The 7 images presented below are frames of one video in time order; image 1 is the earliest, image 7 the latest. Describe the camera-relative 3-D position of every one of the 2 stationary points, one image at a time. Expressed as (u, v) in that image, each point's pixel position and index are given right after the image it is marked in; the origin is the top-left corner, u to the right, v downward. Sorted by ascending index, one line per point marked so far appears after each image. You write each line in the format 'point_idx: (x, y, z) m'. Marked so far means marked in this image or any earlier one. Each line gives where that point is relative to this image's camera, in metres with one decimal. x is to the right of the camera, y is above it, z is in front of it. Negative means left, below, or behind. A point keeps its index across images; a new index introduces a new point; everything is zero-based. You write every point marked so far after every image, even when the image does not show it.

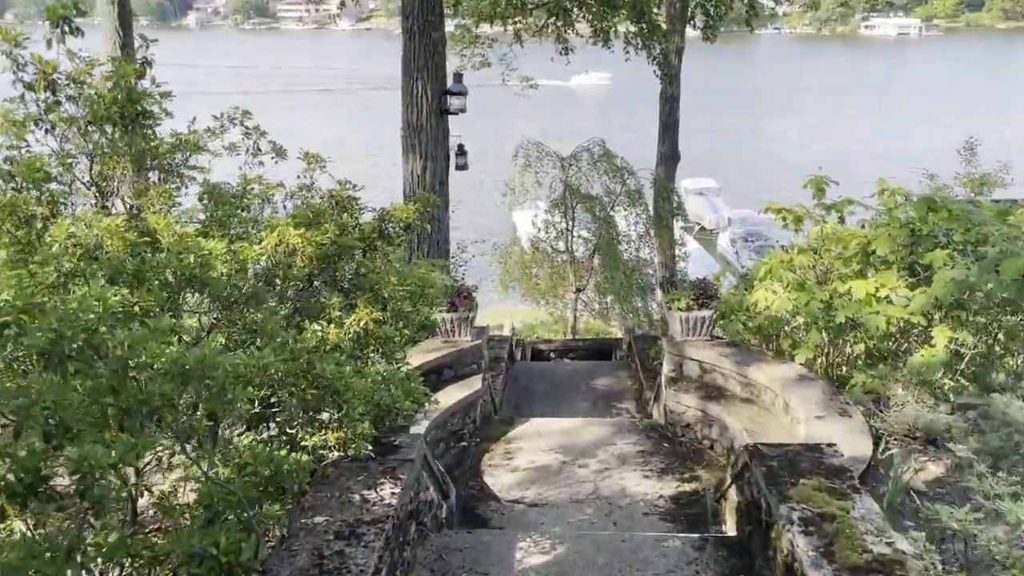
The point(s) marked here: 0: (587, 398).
0: (+0.7, -1.0, +7.8) m
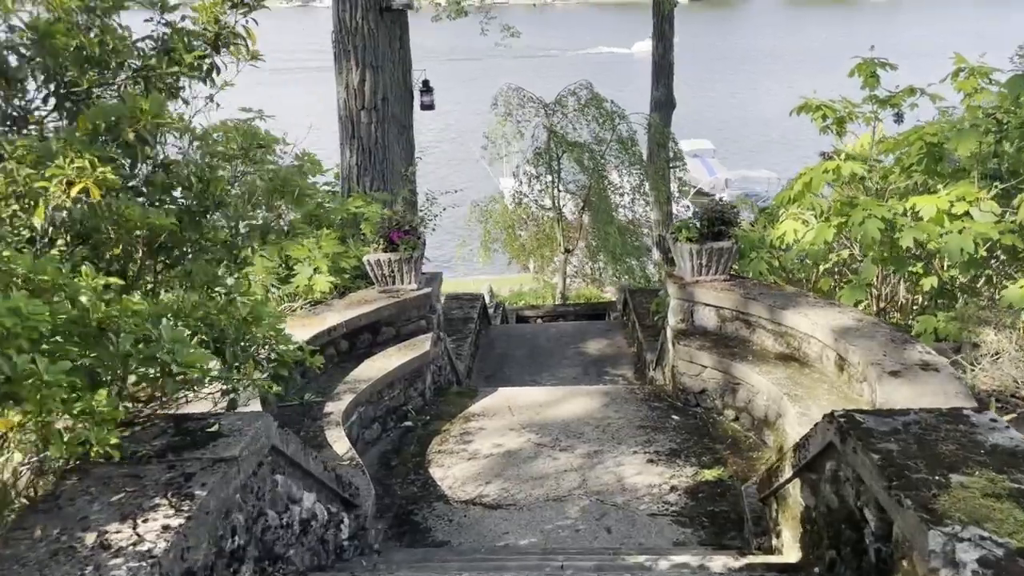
0: (+0.5, -0.6, +6.5) m
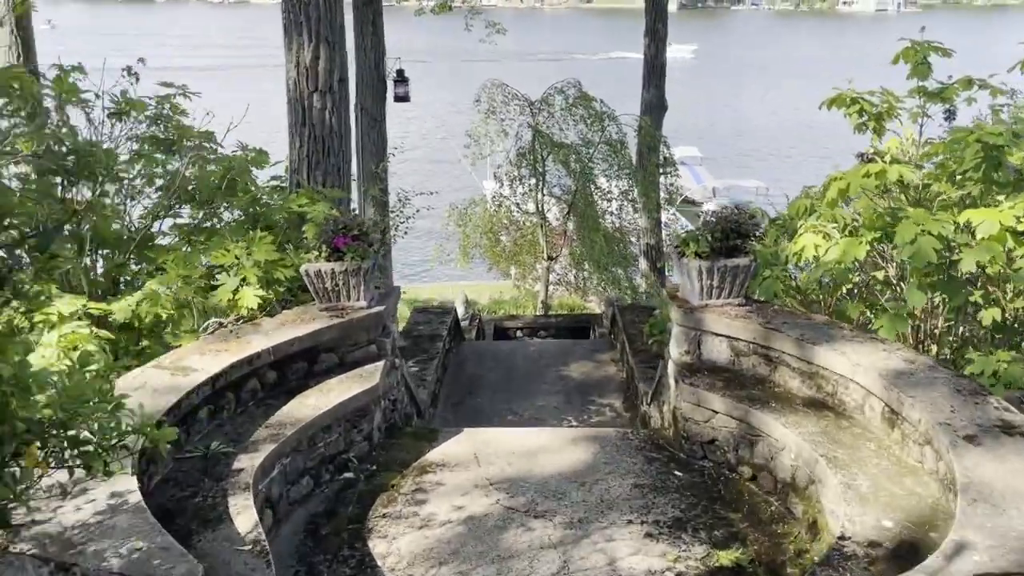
0: (+0.3, -0.7, +5.7) m
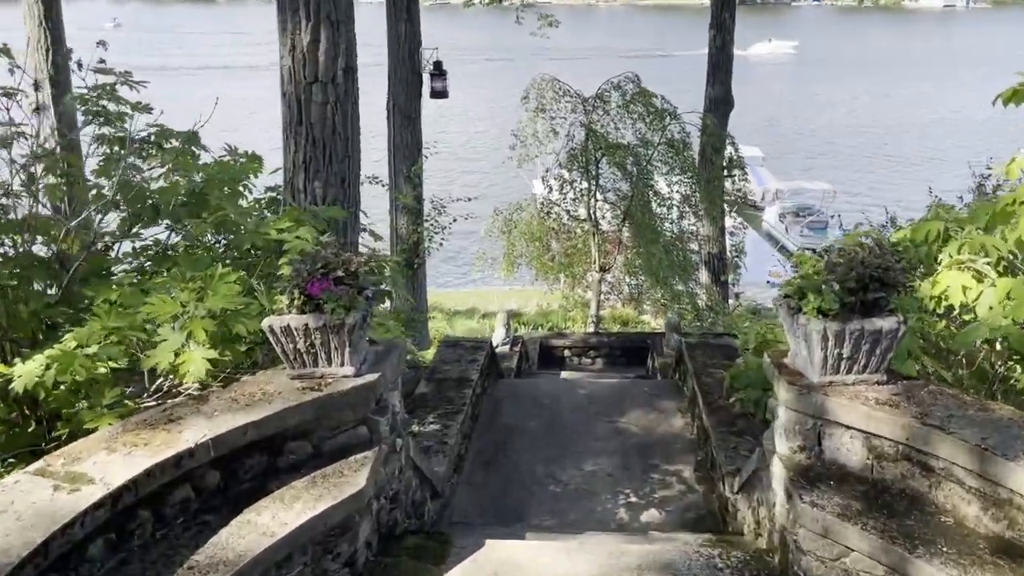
0: (+0.5, -0.9, +4.7) m
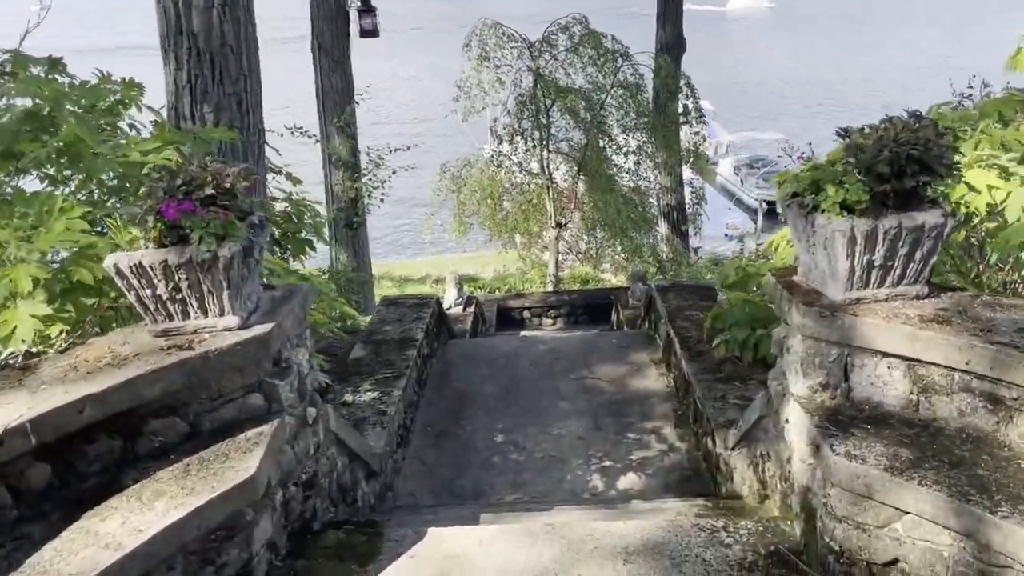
0: (+0.3, -0.6, +4.1) m
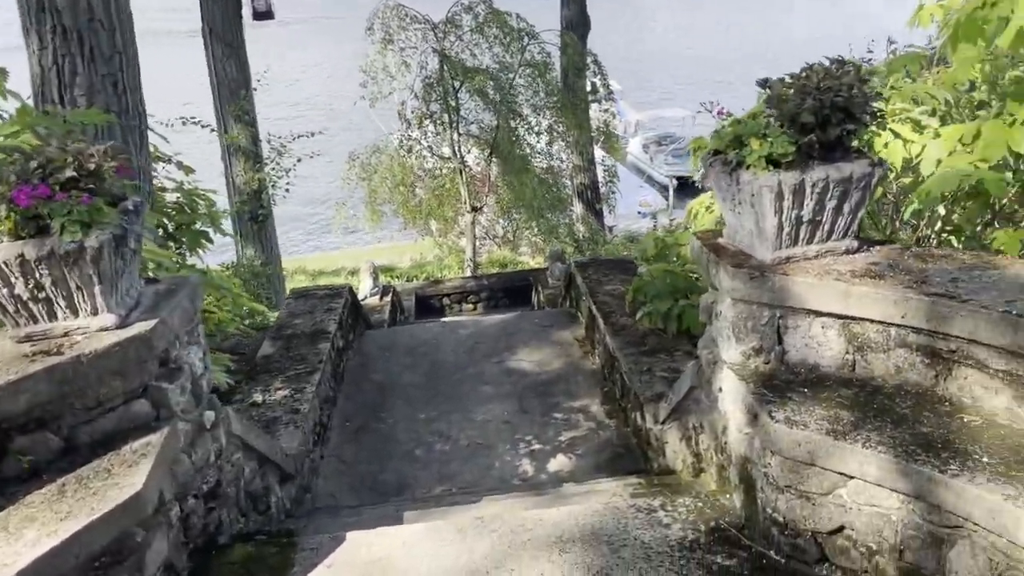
0: (-0.1, -0.5, +3.9) m
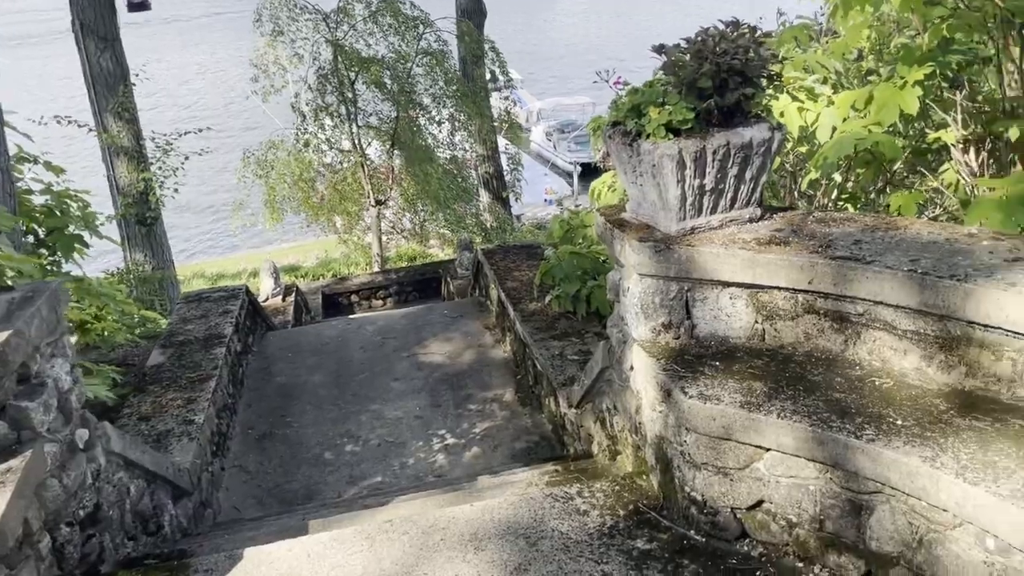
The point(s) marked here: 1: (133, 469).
0: (-0.5, -0.4, +3.8) m
1: (-1.0, -0.5, +2.2) m
